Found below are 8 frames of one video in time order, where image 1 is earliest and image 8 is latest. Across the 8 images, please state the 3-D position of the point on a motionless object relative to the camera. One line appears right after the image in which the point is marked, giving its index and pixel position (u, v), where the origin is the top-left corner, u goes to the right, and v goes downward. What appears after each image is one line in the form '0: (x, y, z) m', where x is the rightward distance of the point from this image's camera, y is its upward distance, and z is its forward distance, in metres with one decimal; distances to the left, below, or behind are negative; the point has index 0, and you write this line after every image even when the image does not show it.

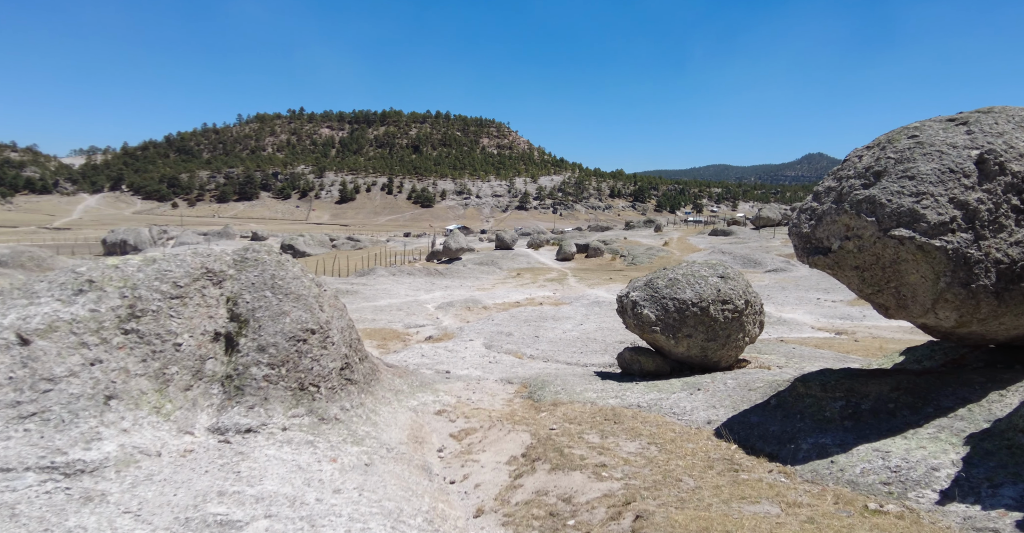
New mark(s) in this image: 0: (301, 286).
0: (-3.0, -0.3, +8.2) m
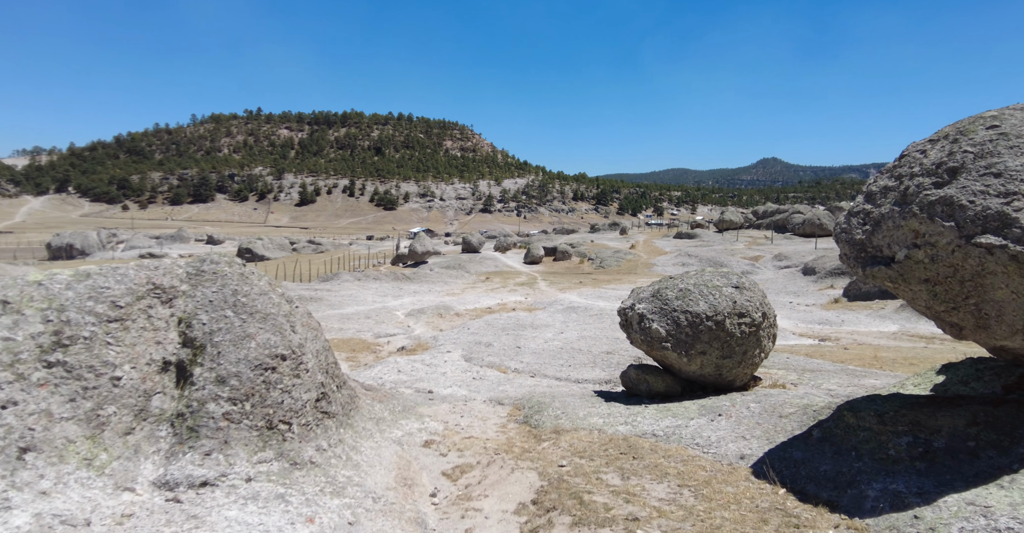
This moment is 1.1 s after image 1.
0: (-3.0, -0.4, +7.1) m
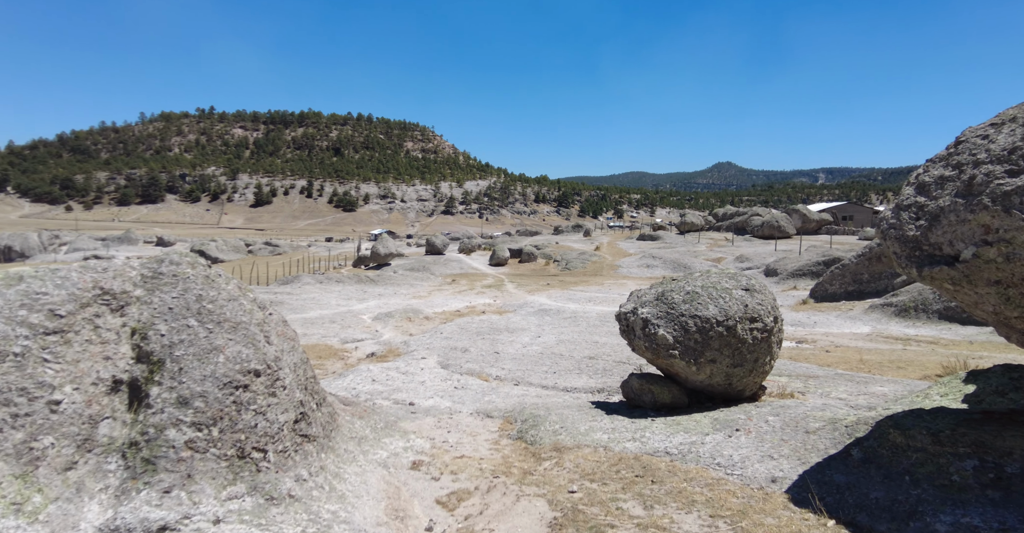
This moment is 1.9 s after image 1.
0: (-2.9, -0.5, +6.2) m
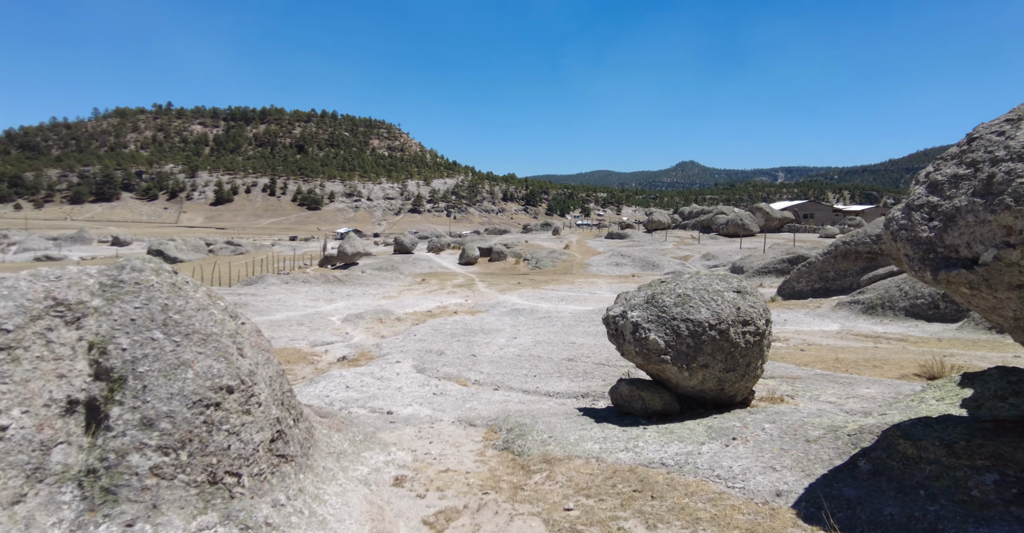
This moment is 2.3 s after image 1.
0: (-3.0, -0.6, +5.7) m
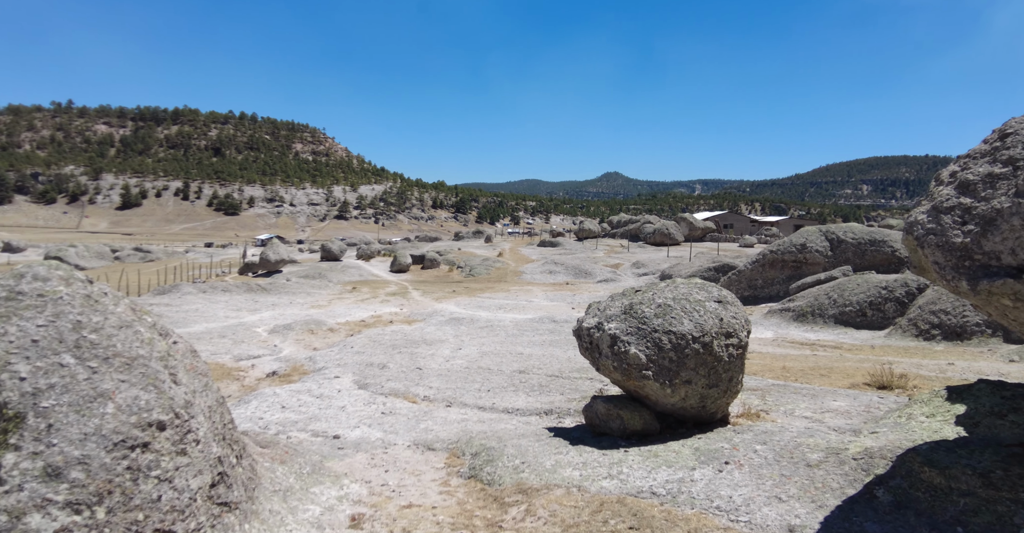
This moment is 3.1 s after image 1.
0: (-3.1, -0.6, +4.7) m
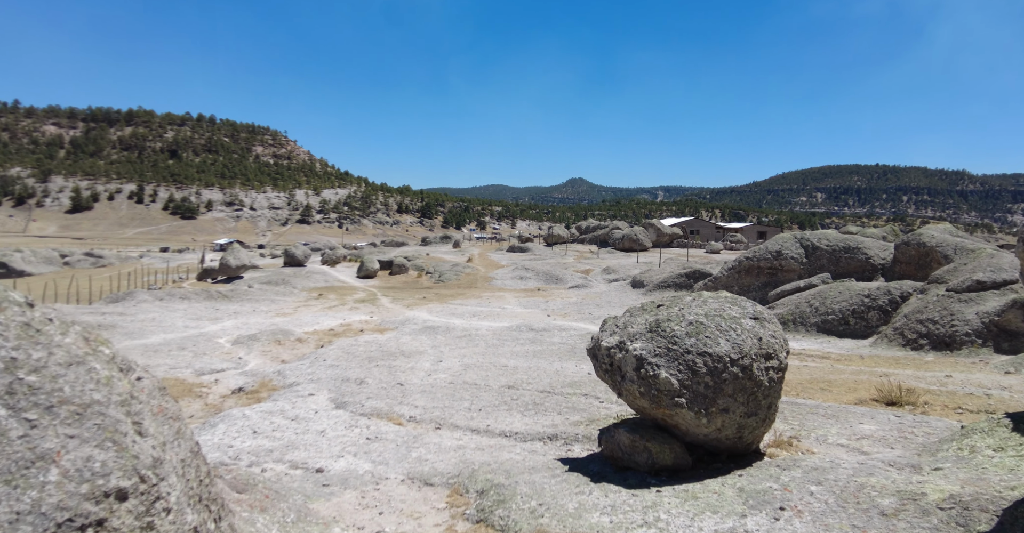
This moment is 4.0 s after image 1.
0: (-2.8, -0.8, +3.7) m
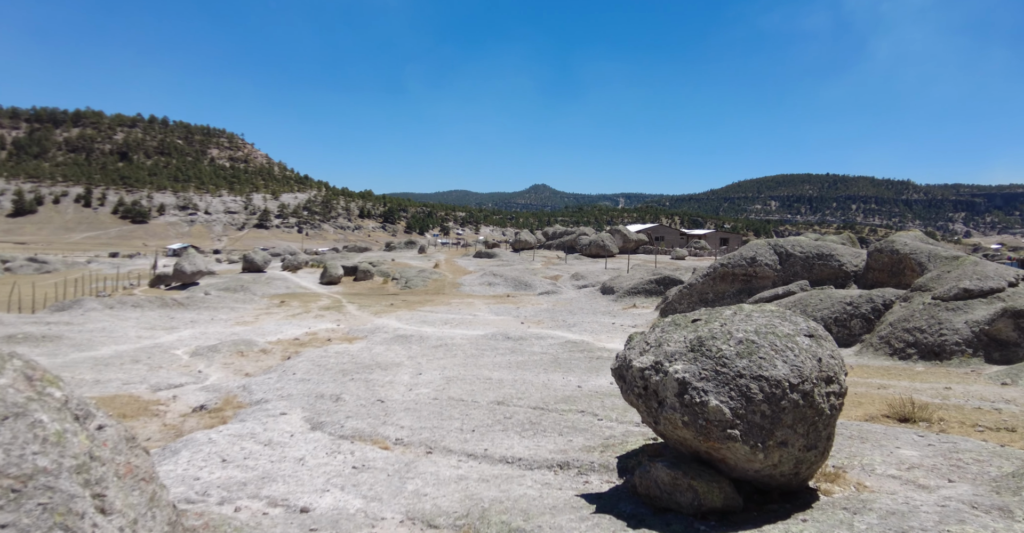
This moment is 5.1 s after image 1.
0: (-2.4, -0.9, +2.7) m
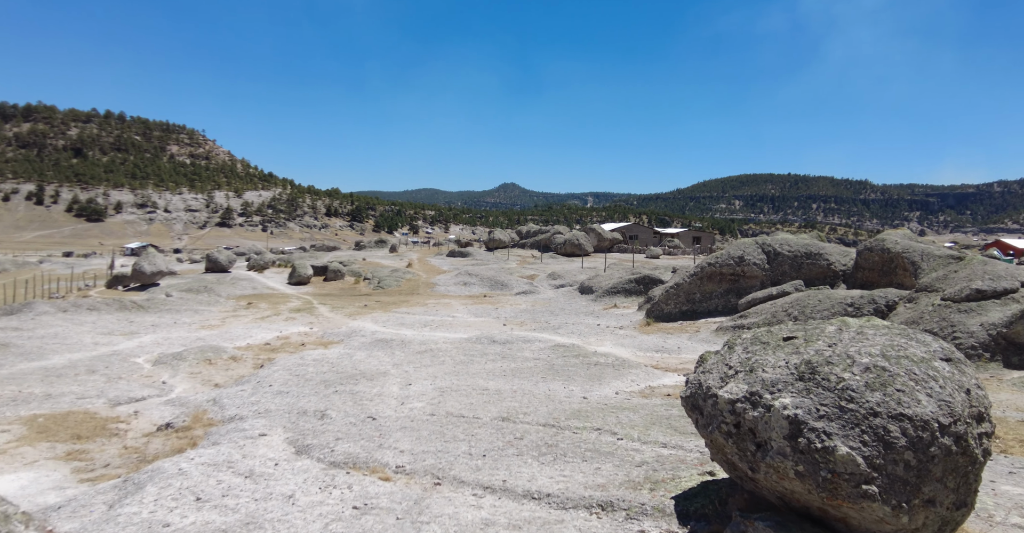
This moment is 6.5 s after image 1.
0: (-1.6, -1.0, +1.4) m
